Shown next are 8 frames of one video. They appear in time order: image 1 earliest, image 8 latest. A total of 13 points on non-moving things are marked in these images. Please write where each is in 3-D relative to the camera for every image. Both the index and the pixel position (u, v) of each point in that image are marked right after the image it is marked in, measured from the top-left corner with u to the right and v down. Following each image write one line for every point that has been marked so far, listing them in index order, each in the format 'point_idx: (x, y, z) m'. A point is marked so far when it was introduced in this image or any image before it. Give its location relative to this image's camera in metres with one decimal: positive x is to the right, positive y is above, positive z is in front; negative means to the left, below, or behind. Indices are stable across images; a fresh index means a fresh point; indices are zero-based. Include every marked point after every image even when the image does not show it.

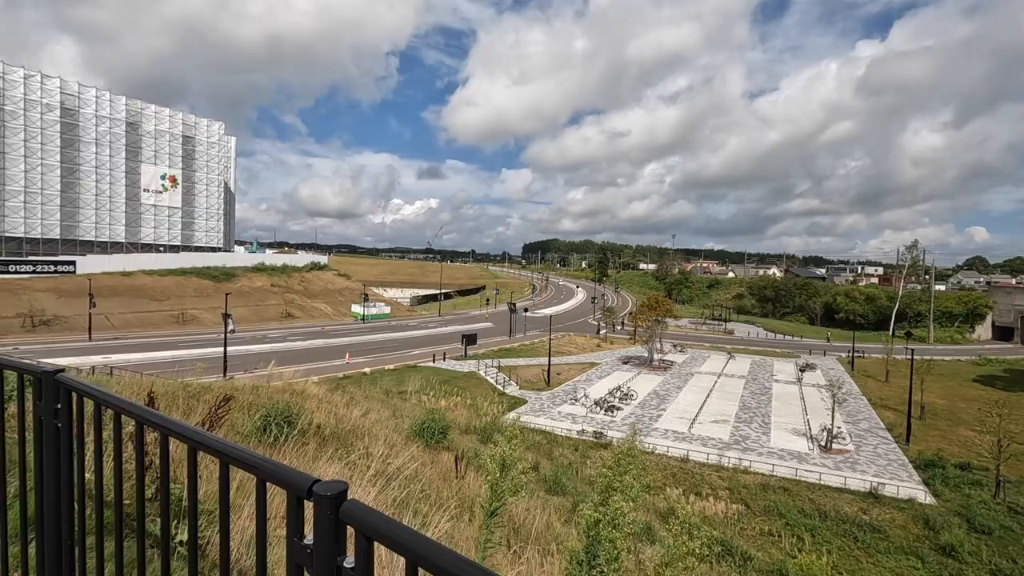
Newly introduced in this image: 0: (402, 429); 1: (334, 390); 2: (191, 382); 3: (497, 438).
0: (-2.4, -3.1, +11.7) m
1: (-4.9, -2.7, +14.5) m
2: (-6.3, -1.8, +10.4) m
3: (-0.4, -4.2, +15.2) m
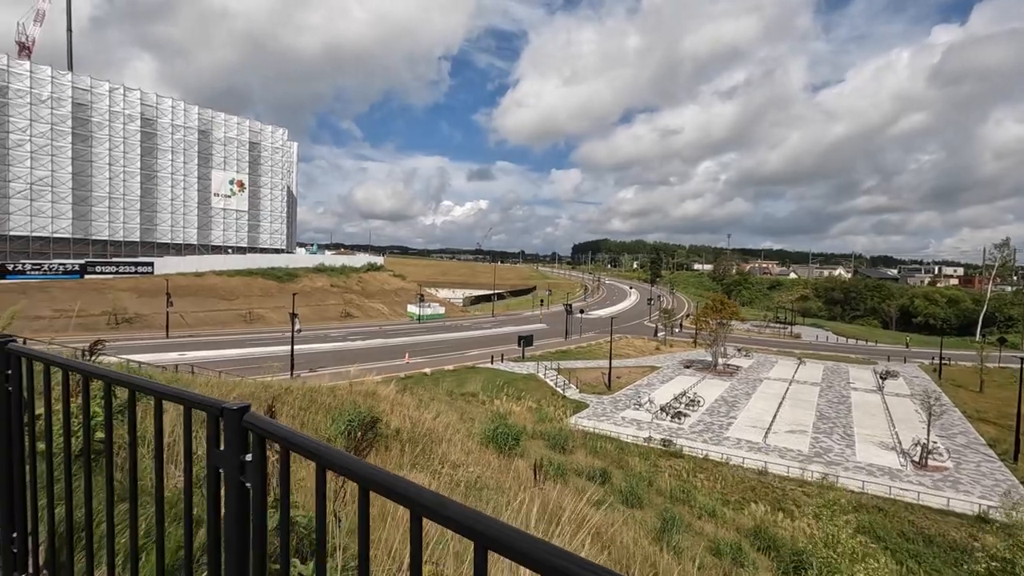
0: (-0.8, -3.1, +11.4) m
1: (-3.0, -2.7, +14.4) m
2: (-4.8, -1.8, +10.5) m
3: (+1.5, -4.3, +14.6) m
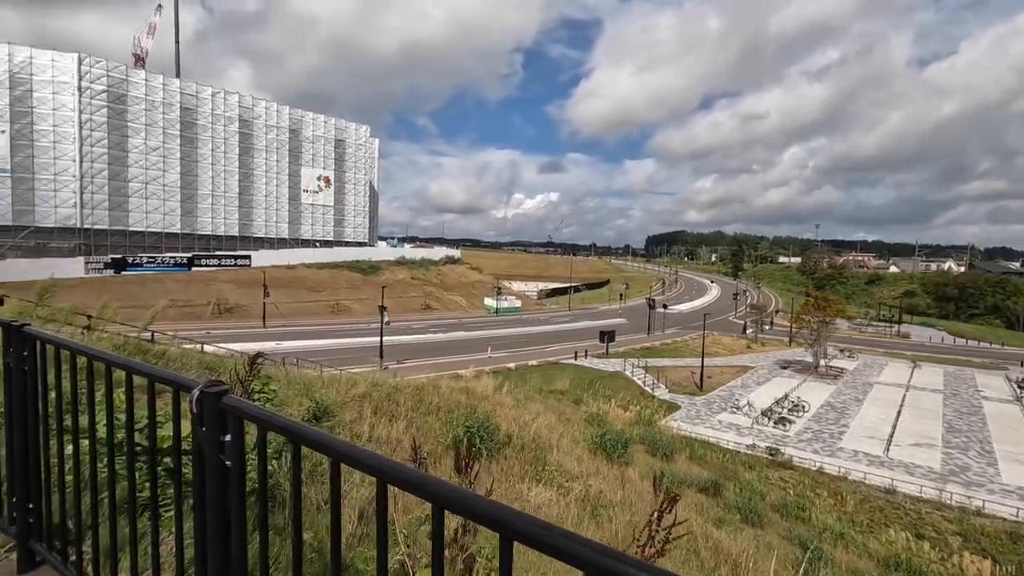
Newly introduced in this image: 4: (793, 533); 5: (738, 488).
0: (+1.4, -3.0, +10.8) m
1: (-0.5, -2.6, +14.0) m
2: (-2.7, -1.7, +10.3) m
3: (+4.0, -4.2, +13.7) m
4: (+5.5, -4.8, +10.4) m
5: (+5.3, -4.7, +12.5) m
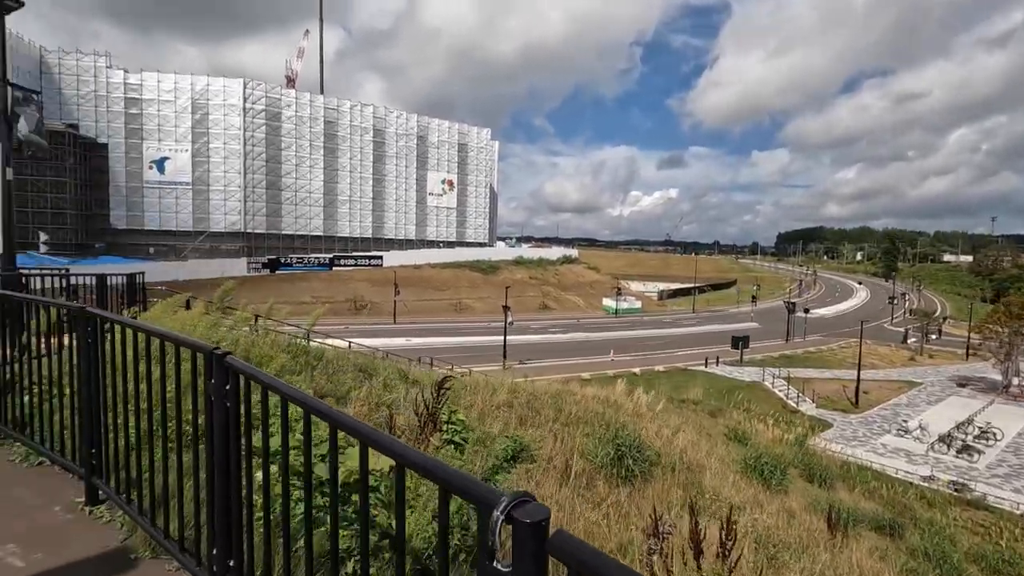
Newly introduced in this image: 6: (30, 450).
0: (+3.9, -3.1, +9.7) m
1: (+2.9, -2.7, +13.3) m
2: (-0.1, -1.8, +10.1) m
3: (+7.2, -4.3, +12.0) m
4: (+7.9, -4.9, +8.5) m
5: (+8.1, -4.8, +10.6) m
6: (-2.4, -0.8, +2.7) m
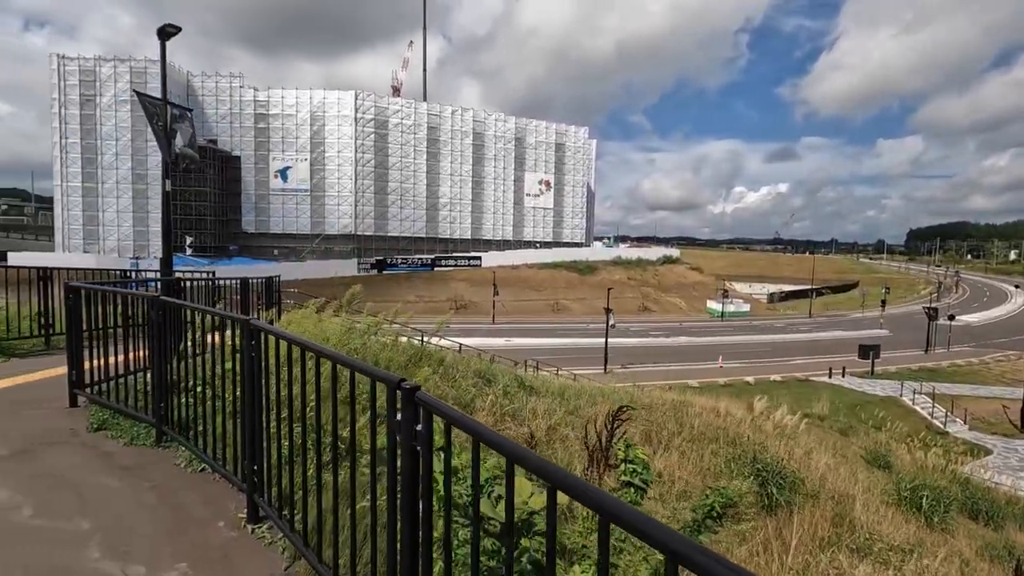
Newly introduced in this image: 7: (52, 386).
0: (+5.8, -3.2, +8.6) m
1: (+5.4, -2.8, +12.2) m
2: (+1.9, -1.8, +9.7) m
3: (+9.4, -4.4, +10.3) m
4: (+9.5, -5.0, +6.7) m
5: (+10.1, -4.9, +8.7) m
6: (-1.7, -0.9, +2.8) m
7: (-3.5, -0.7, +4.1) m
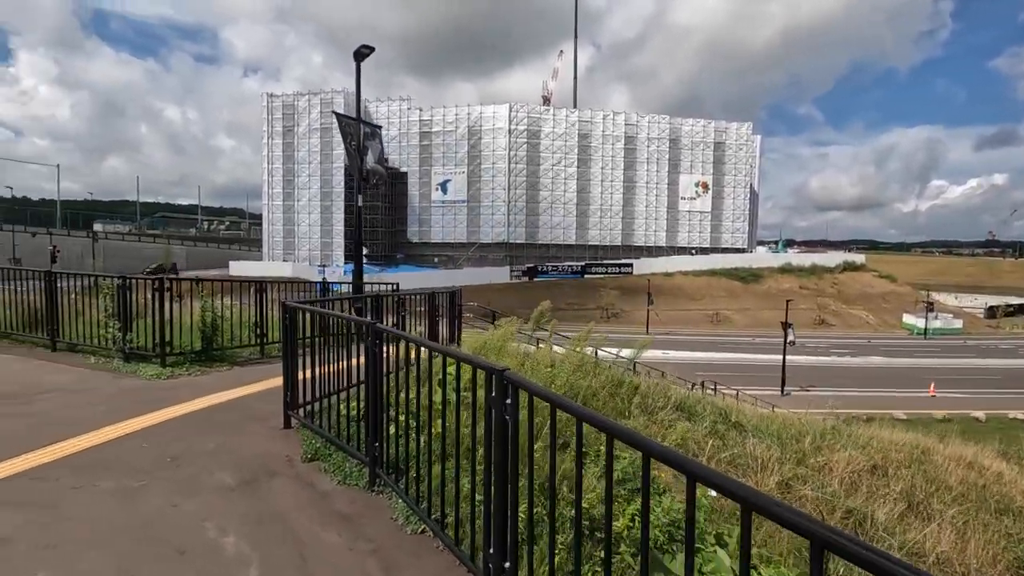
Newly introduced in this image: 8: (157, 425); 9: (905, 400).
0: (+8.3, -3.5, +6.0) m
1: (+8.8, -3.1, +9.6) m
2: (+4.8, -2.1, +8.1) m
3: (+12.2, -4.7, +6.6) m
4: (+11.3, -5.3, +3.2) m
5: (+12.4, -5.2, +4.9) m
6: (-0.5, -1.0, +2.4) m
7: (-1.9, -0.9, +4.2) m
8: (-2.2, -0.9, +3.4) m
9: (+14.4, -4.1, +19.3) m
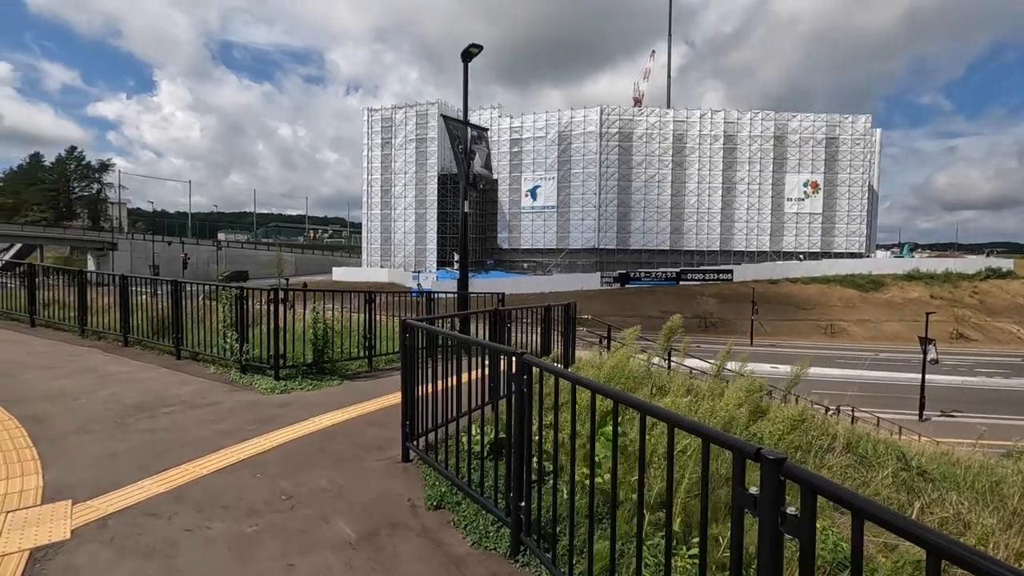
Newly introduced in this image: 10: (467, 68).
0: (+9.4, -3.7, +4.0) m
1: (+10.5, -3.3, +7.5) m
2: (+6.3, -2.3, +6.6) m
3: (+13.3, -4.9, +4.0) m
4: (+11.9, -5.5, +0.7) m
5: (+13.3, -5.4, +2.3) m
6: (+0.2, -1.1, +1.9) m
7: (-0.9, -1.0, +3.8) m
8: (-1.4, -1.0, +3.1) m
9: (+17.6, -4.4, +16.1) m
10: (-0.6, +2.9, +7.0) m
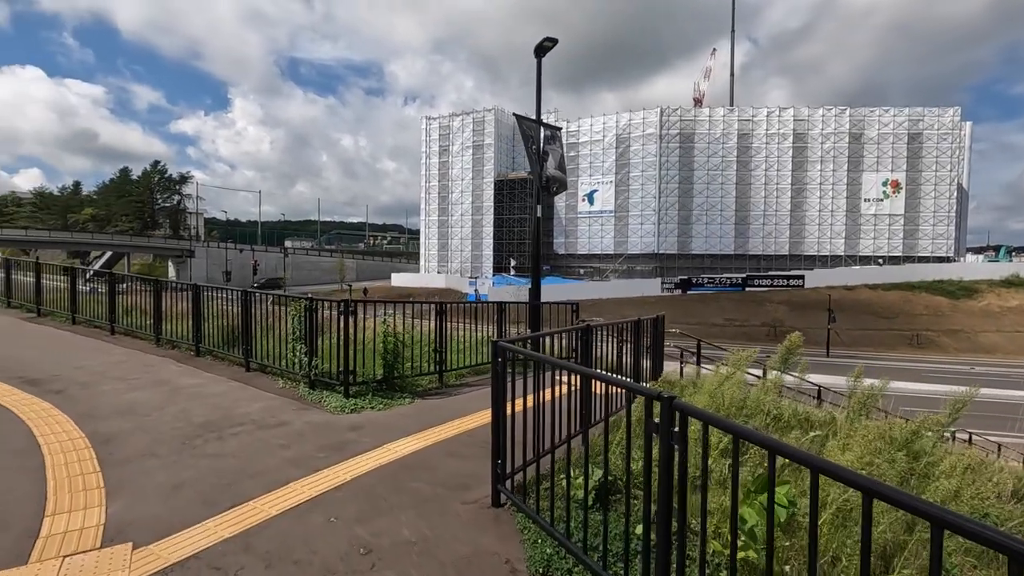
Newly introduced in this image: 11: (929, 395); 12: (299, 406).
0: (+9.9, -3.8, +2.5) m
1: (+11.4, -3.4, +5.9) m
2: (+7.2, -2.4, +5.5) m
3: (+13.9, -5.0, +2.1) m
4: (+12.1, -5.5, -1.0) m
5: (+13.6, -5.5, +0.4) m
6: (+0.6, -1.1, +1.3) m
7: (-0.3, -1.0, +3.4) m
8: (-0.8, -1.1, +2.7) m
9: (+19.3, -4.7, +13.8) m
10: (+0.3, +2.8, +6.6) m
11: (+15.0, -3.9, +19.2) m
12: (-1.7, -0.9, +4.3) m
